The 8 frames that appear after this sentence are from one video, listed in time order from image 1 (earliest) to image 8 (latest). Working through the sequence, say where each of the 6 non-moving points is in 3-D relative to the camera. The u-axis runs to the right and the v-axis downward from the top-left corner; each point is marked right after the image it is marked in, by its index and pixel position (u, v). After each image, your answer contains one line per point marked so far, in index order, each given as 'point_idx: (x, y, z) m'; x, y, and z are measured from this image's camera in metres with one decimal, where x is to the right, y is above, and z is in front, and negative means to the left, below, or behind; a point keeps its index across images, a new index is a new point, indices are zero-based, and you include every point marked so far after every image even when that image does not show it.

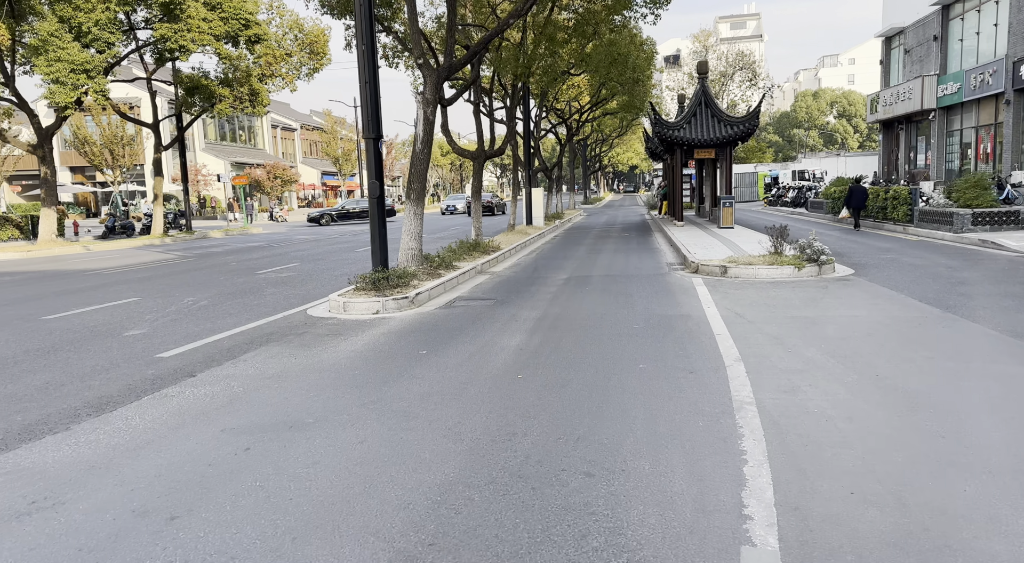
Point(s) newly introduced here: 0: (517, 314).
0: (+0.1, -0.4, +10.2) m
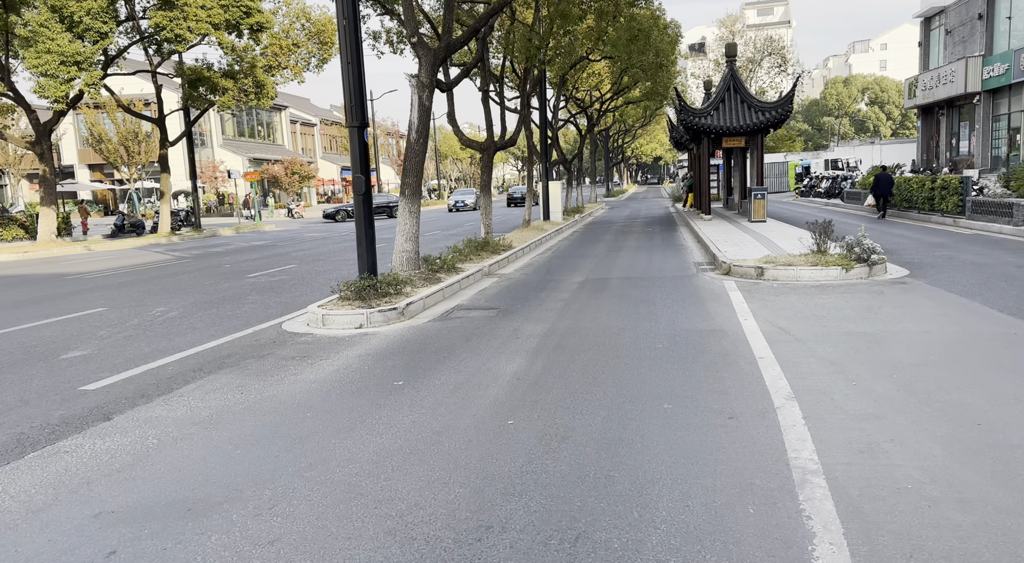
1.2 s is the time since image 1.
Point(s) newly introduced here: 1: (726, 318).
0: (+0.1, -0.6, +8.8) m
1: (+2.6, -0.5, +8.9) m
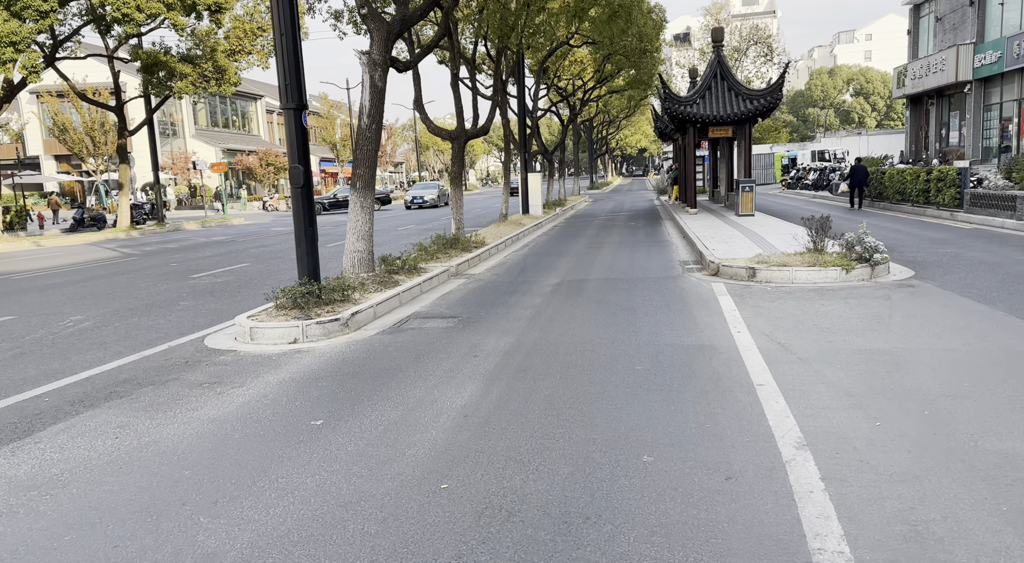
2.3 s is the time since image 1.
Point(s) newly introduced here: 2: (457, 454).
0: (-0.3, -0.6, +7.6) m
1: (+2.1, -0.5, +7.7) m
2: (-0.3, -1.0, +4.4) m
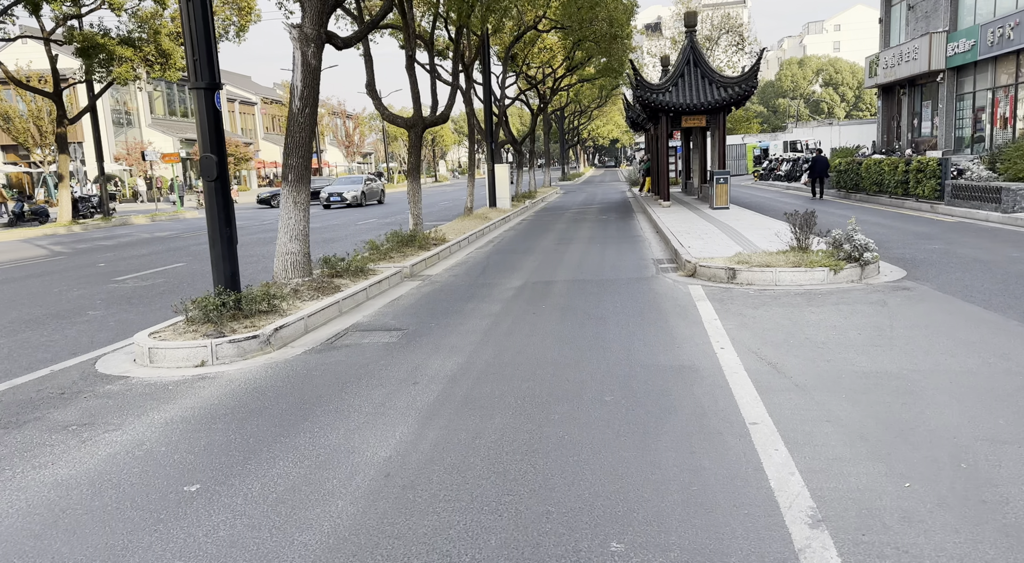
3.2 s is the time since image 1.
0: (-0.8, -0.7, +6.5) m
1: (+1.7, -0.6, +6.7) m
2: (-0.7, -1.2, +3.3) m
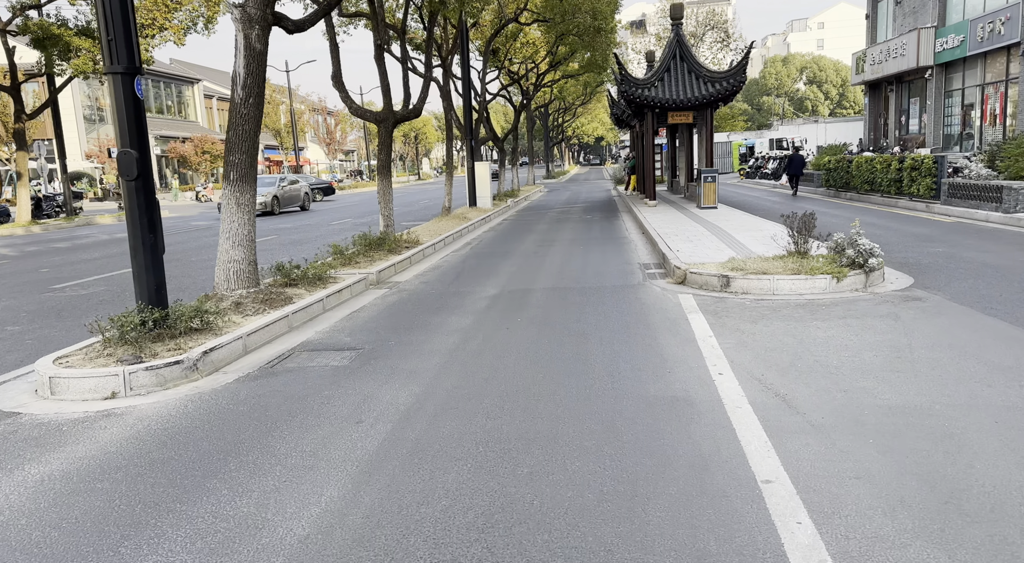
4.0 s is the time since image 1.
0: (-1.0, -0.8, +5.5) m
1: (+1.4, -0.7, +5.8) m
2: (-0.9, -1.3, +2.4) m
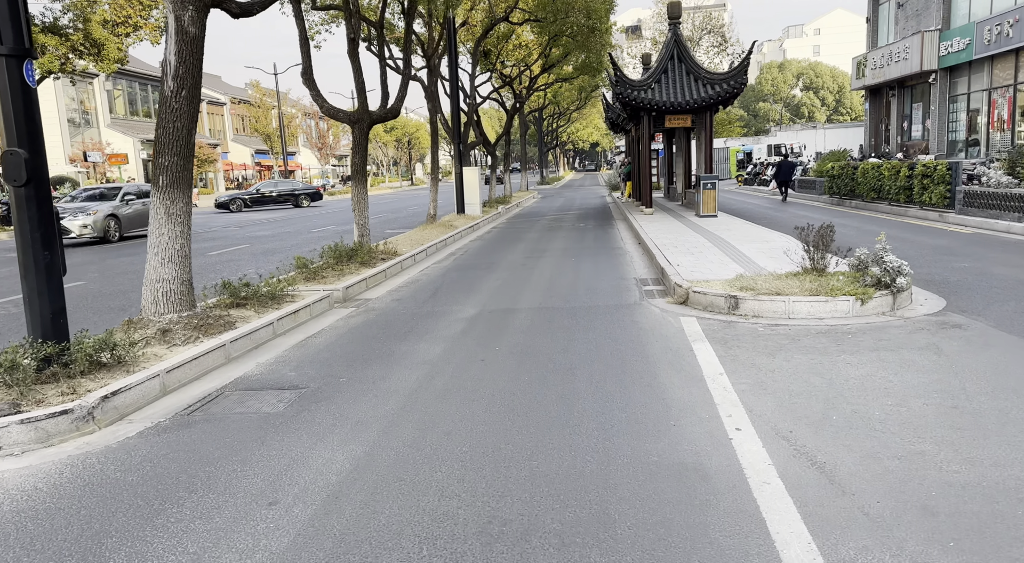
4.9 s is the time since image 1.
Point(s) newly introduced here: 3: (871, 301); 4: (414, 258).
0: (-1.2, -1.0, +4.4) m
1: (+1.2, -0.9, +4.7) m
2: (-1.1, -1.5, +1.3) m
3: (+3.8, -0.2, +7.7) m
4: (-1.8, +0.4, +14.0) m
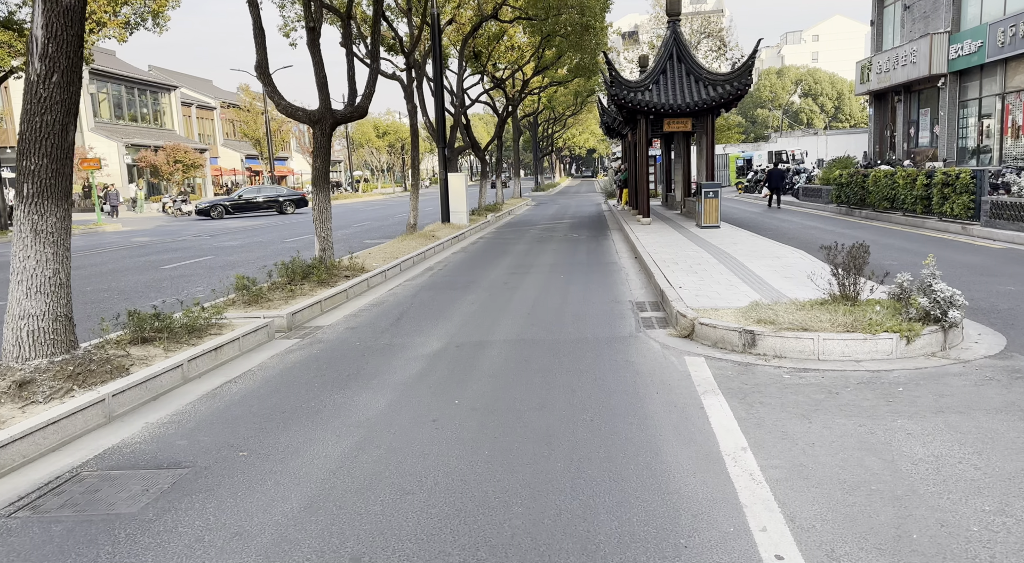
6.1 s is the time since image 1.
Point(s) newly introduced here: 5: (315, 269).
0: (-1.5, -1.3, +2.9) m
1: (+0.9, -1.2, +3.2) m
2: (-1.3, -1.7, -0.2) m
3: (+3.5, -0.5, +6.3) m
4: (-2.2, +0.1, +12.5) m
5: (-2.8, +0.2, +10.6) m
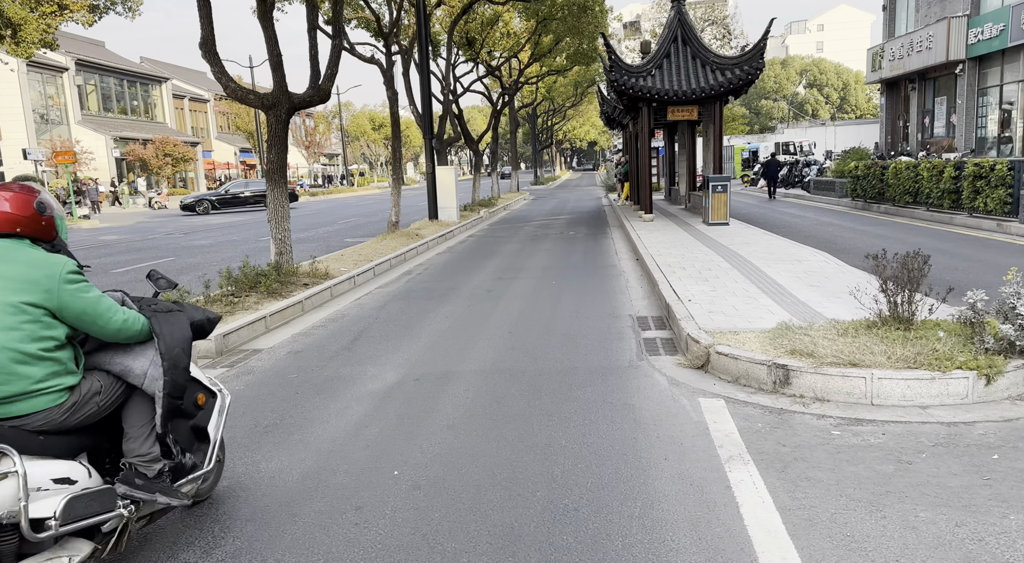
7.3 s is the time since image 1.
0: (-1.7, -1.5, +1.5) m
1: (+0.7, -1.4, +1.8) m
2: (-1.6, -1.9, -1.6) m
3: (+3.2, -0.7, +4.9) m
4: (-2.4, 0.0, +11.1) m
5: (-3.0, +0.1, +9.2) m
